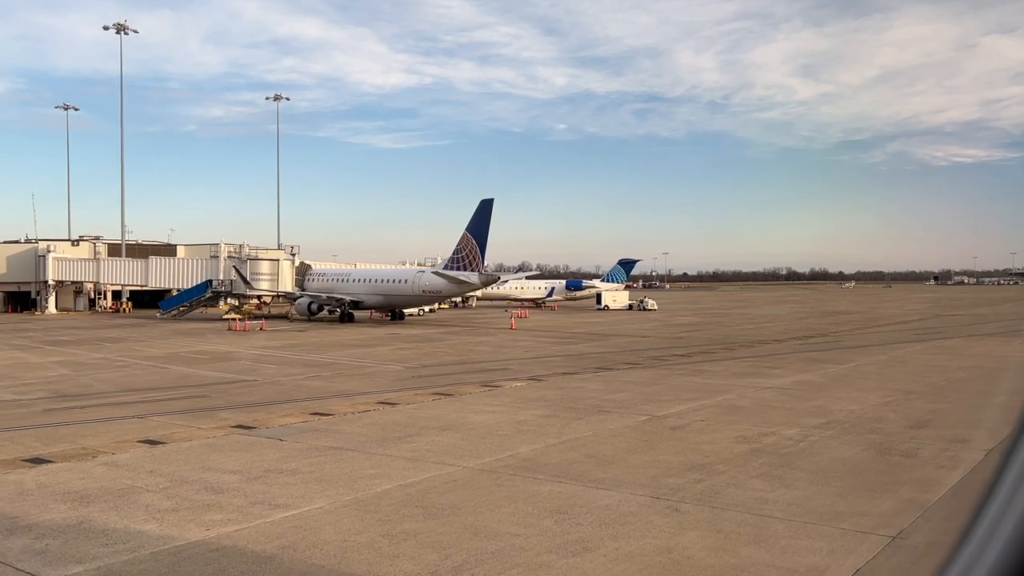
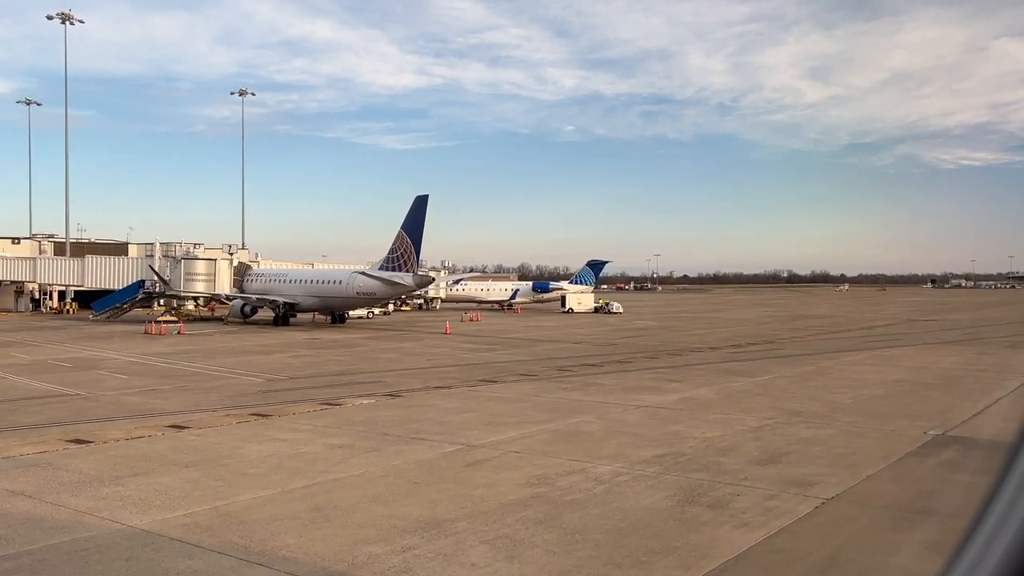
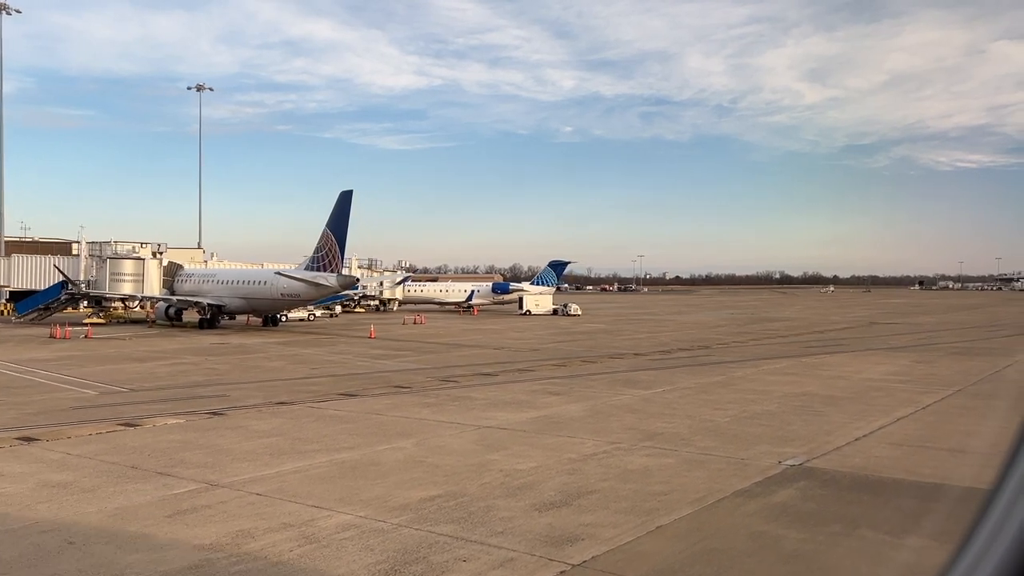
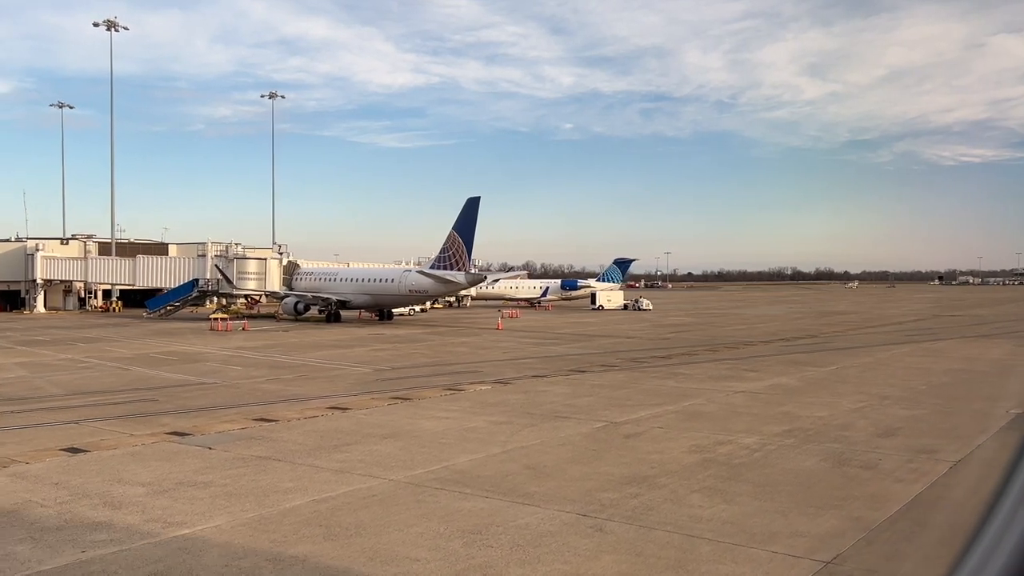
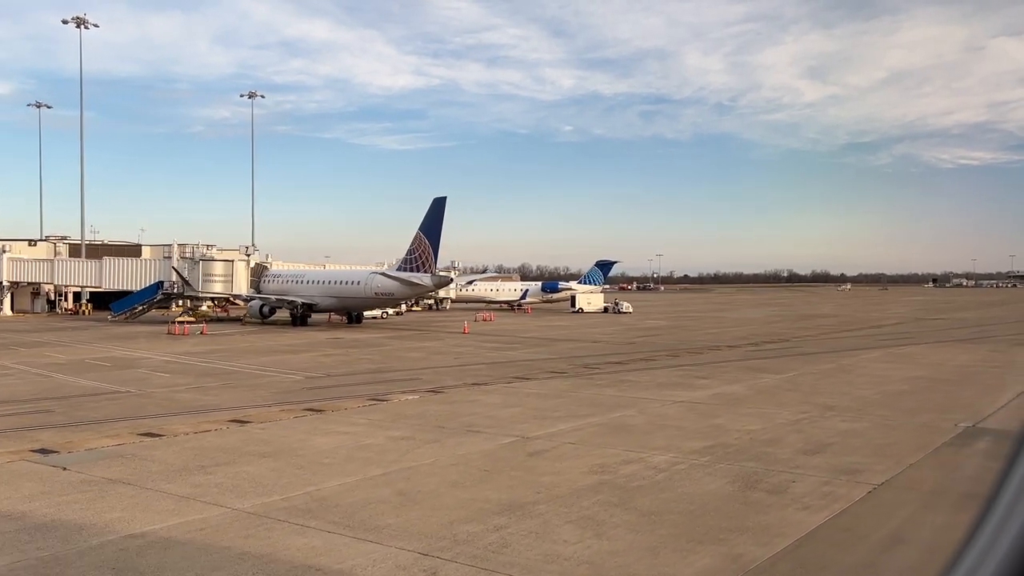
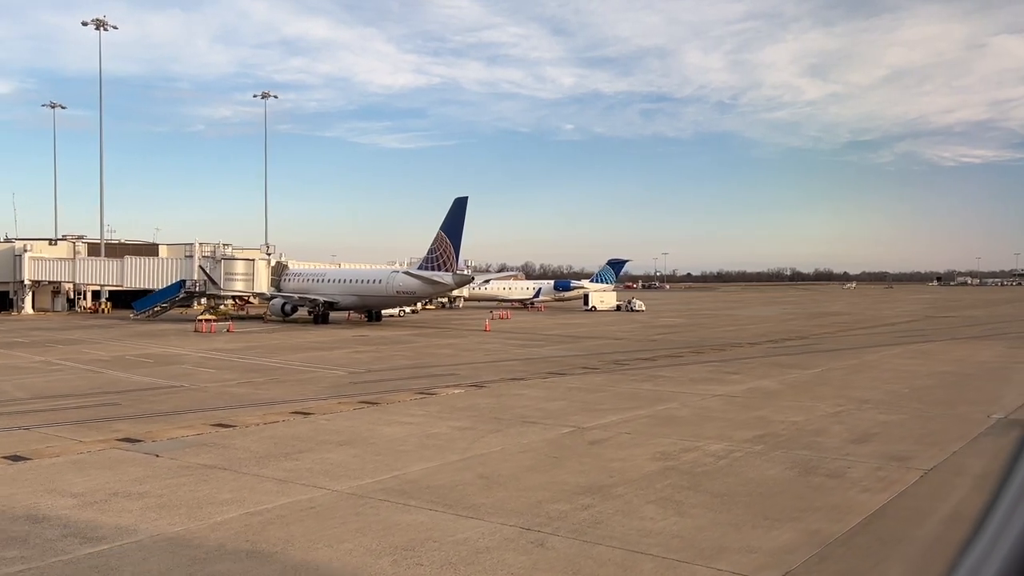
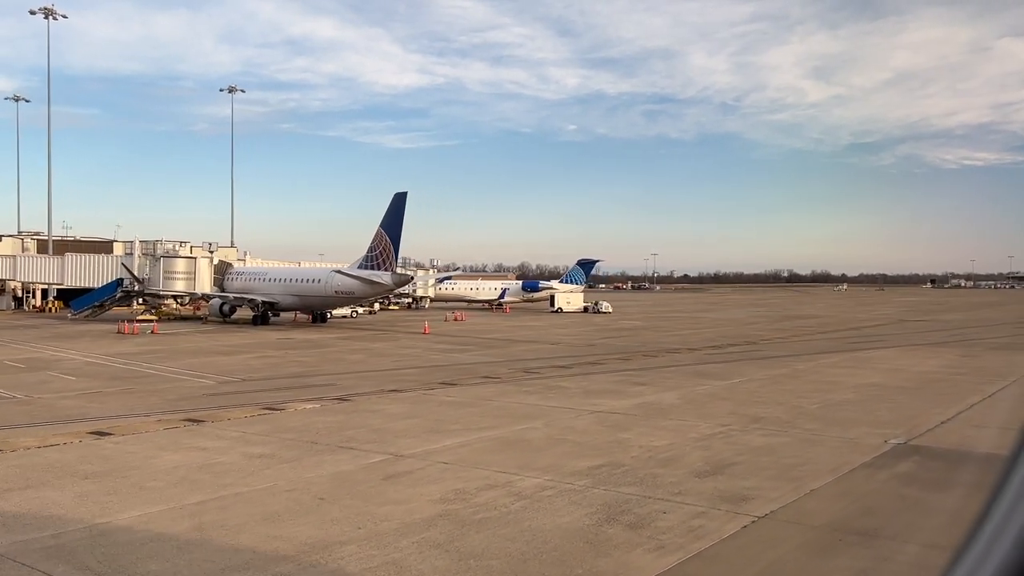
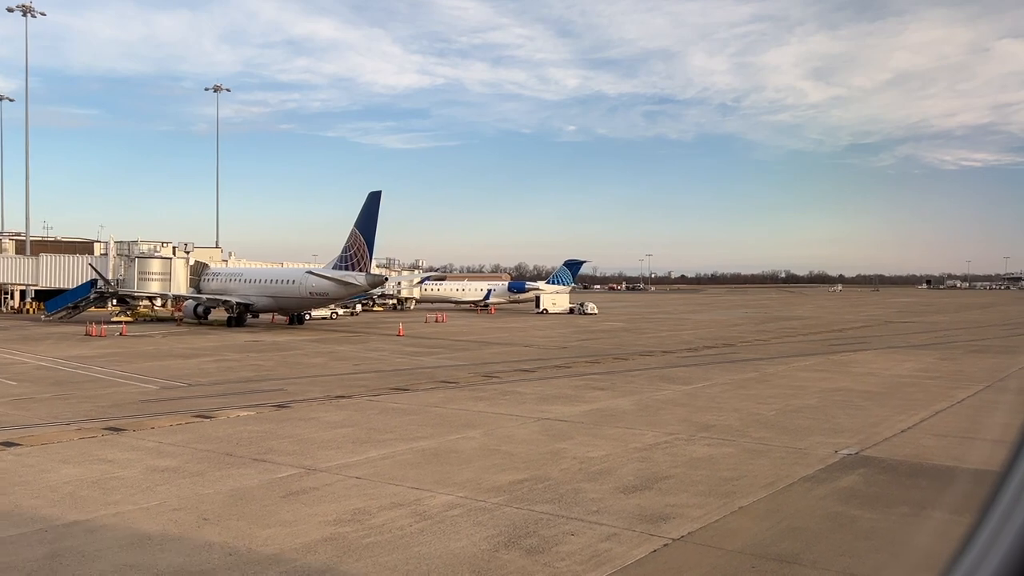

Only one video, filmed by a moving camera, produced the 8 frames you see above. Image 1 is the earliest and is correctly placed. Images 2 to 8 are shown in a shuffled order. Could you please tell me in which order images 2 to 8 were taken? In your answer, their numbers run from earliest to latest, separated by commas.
4, 6, 5, 2, 7, 8, 3
